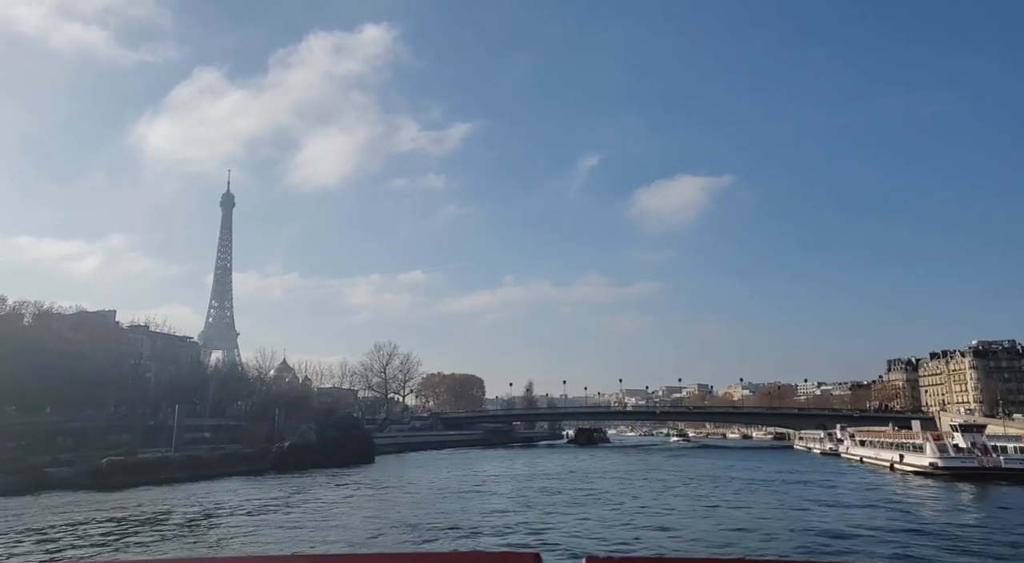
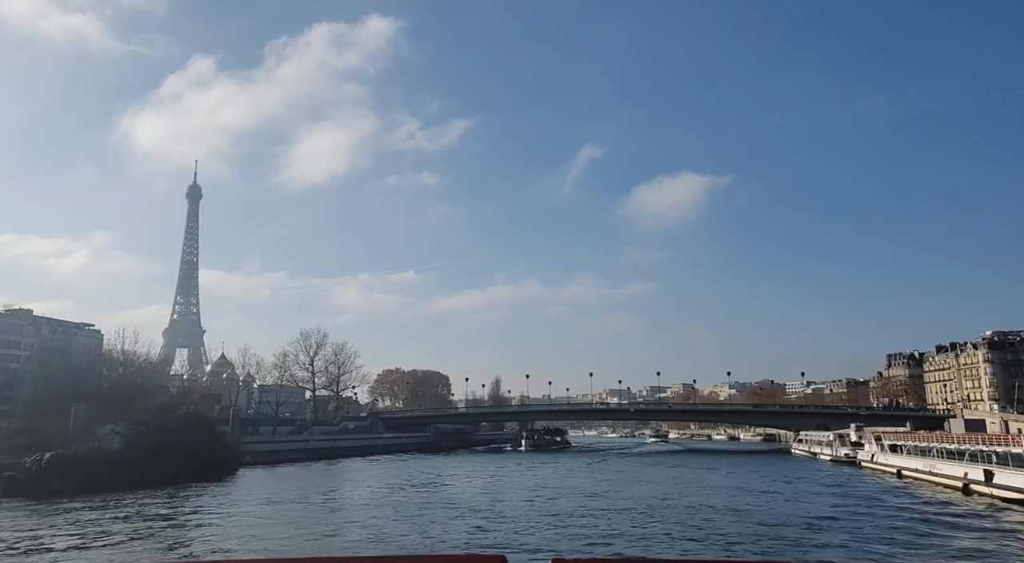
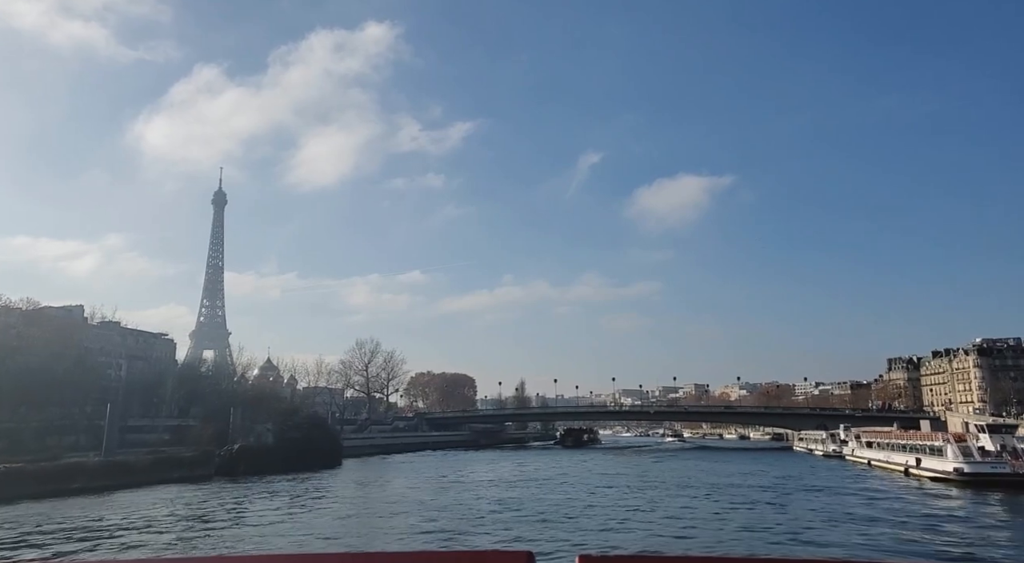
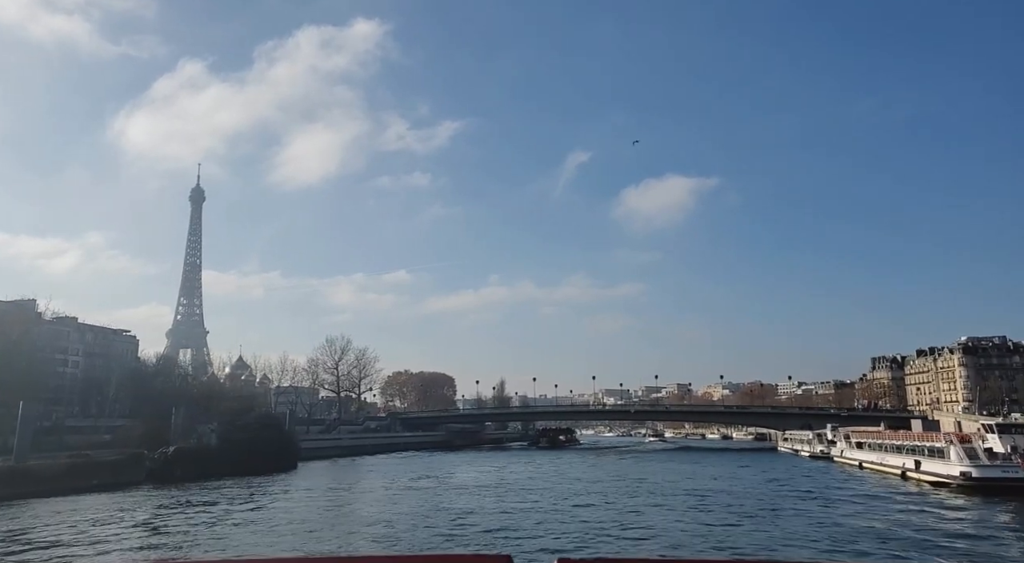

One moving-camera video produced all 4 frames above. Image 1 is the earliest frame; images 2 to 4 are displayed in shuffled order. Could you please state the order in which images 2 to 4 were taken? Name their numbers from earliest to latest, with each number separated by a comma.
3, 4, 2
